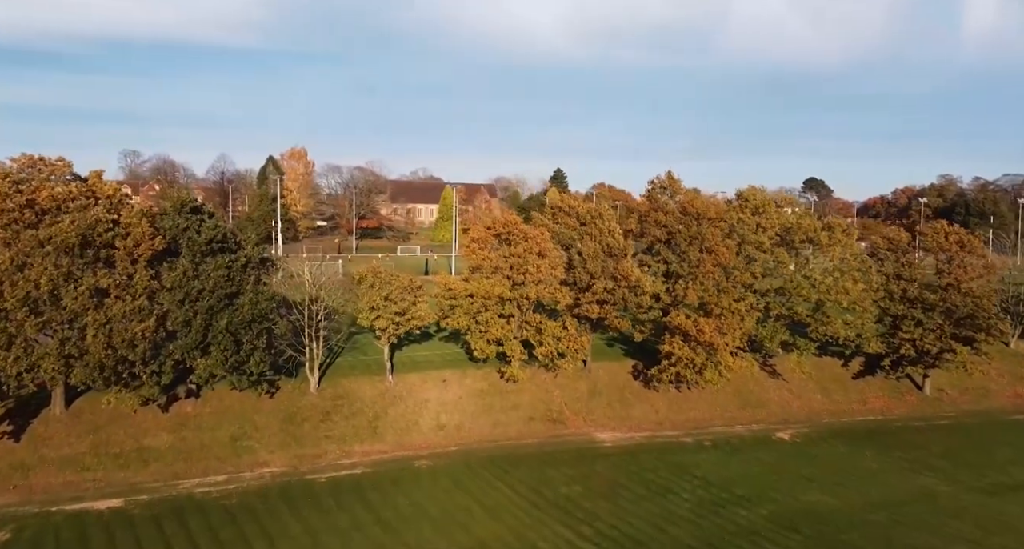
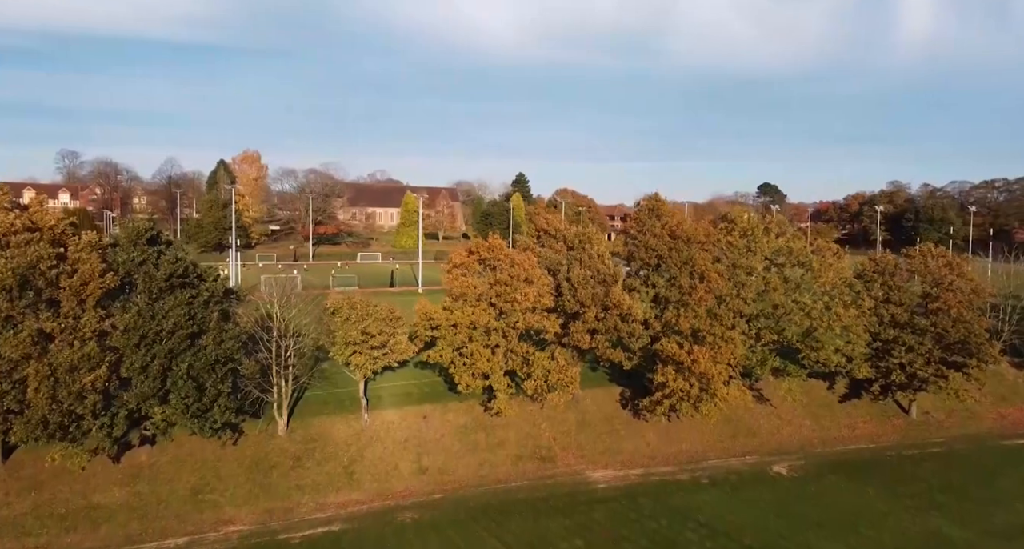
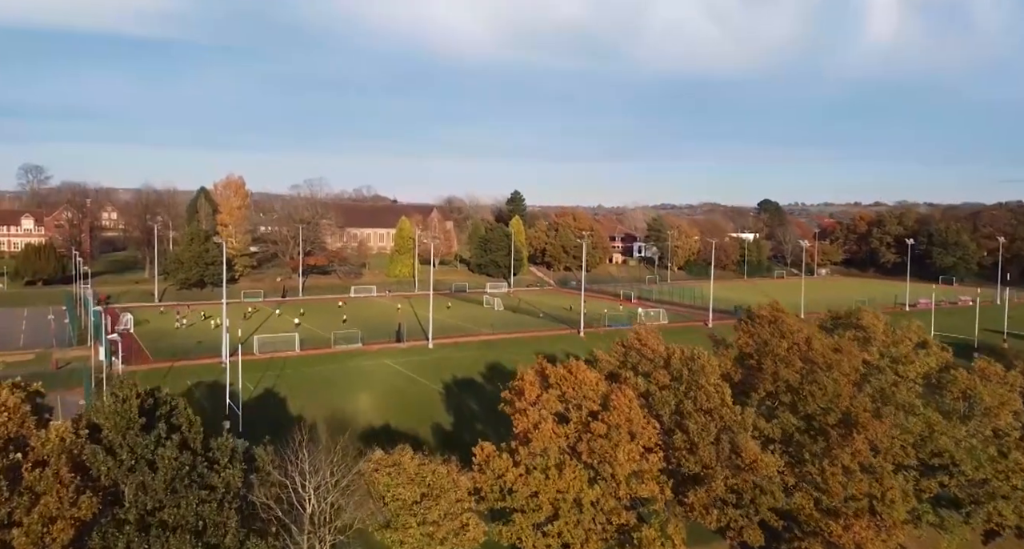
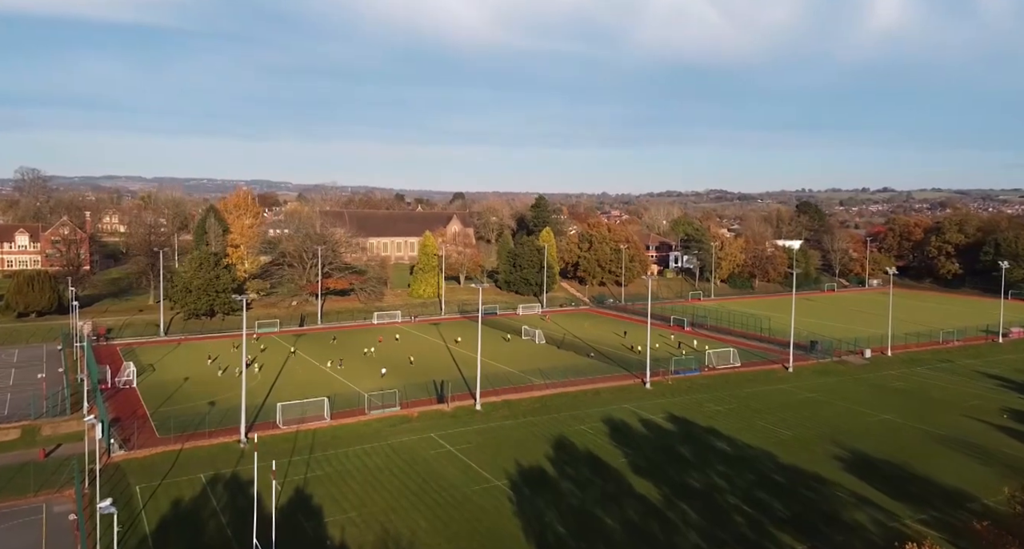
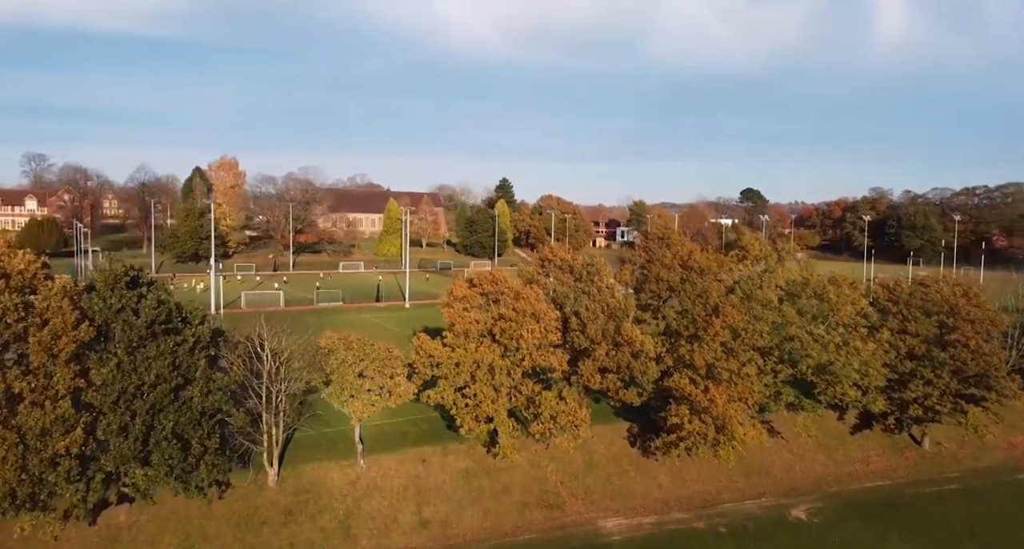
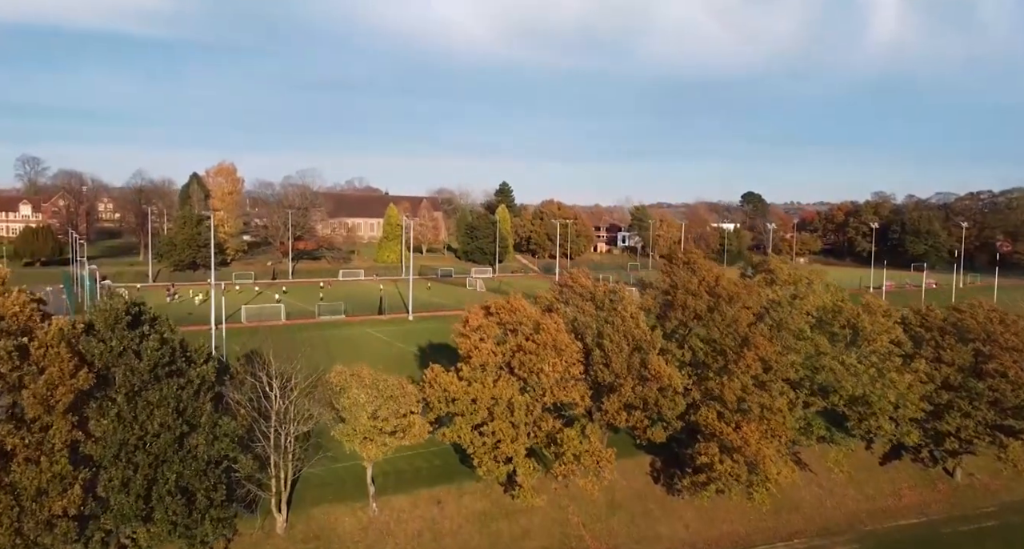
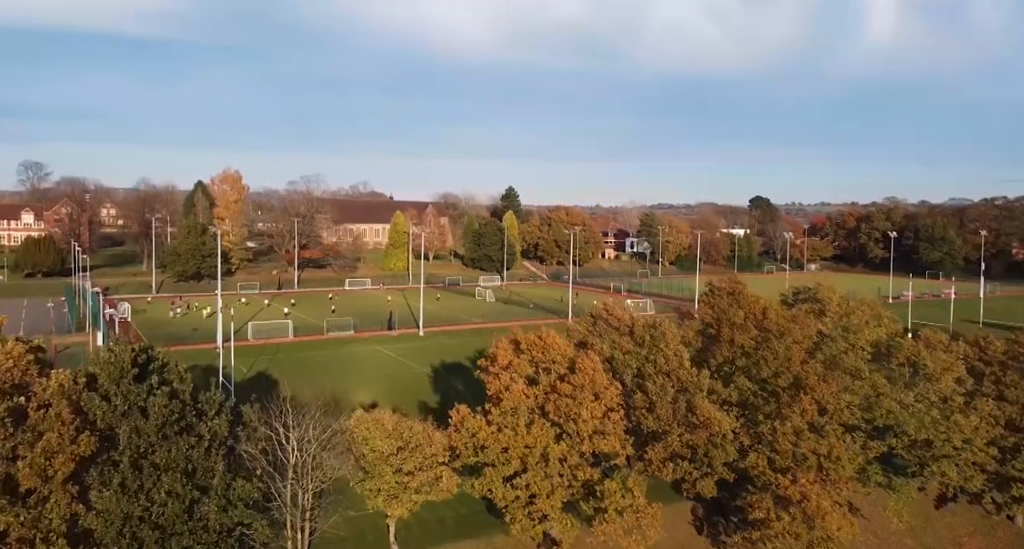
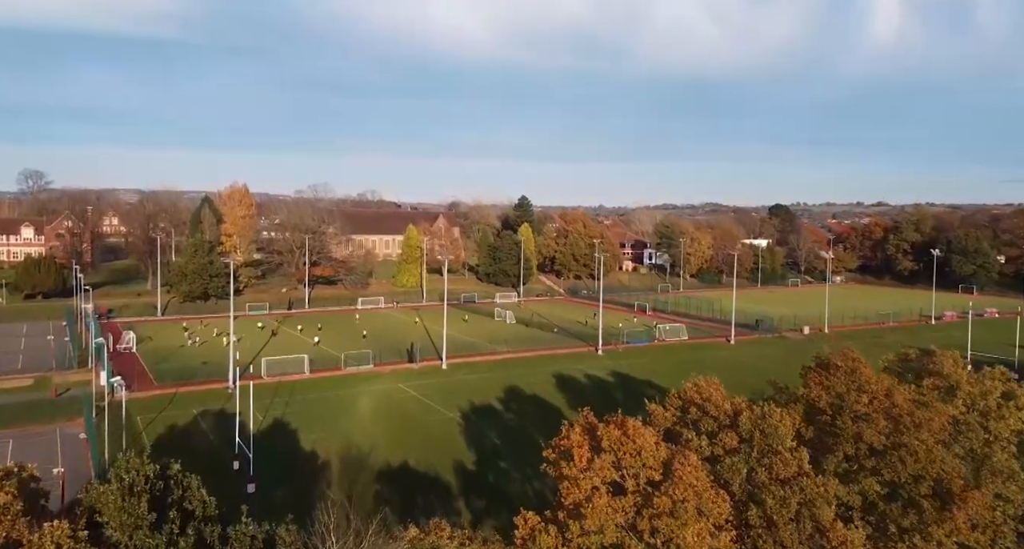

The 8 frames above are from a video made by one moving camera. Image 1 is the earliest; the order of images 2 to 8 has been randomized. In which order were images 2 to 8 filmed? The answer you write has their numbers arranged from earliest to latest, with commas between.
2, 5, 6, 7, 3, 8, 4
